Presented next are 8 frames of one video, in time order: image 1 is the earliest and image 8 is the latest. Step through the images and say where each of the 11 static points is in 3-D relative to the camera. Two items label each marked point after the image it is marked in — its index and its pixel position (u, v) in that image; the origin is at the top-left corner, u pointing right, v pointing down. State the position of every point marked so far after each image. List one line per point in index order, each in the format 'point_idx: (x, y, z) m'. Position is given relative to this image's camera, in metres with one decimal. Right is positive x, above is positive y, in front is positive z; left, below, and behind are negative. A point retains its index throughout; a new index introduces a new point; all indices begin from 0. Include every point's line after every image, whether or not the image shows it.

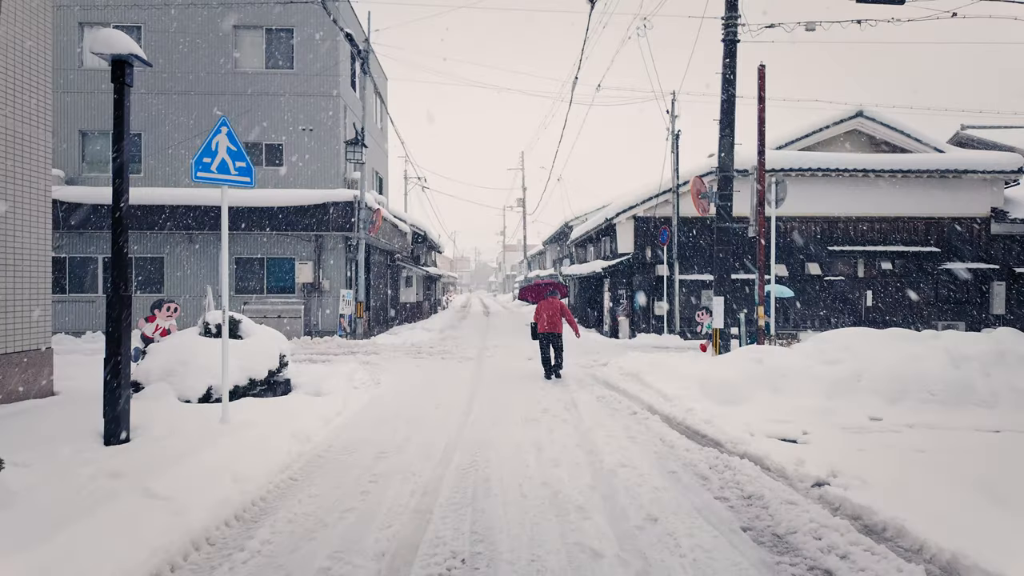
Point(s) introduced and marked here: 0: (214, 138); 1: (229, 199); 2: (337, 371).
0: (-3.0, +1.5, +5.8) m
1: (-7.7, +2.4, +15.7) m
2: (-3.1, -1.5, +10.2) m
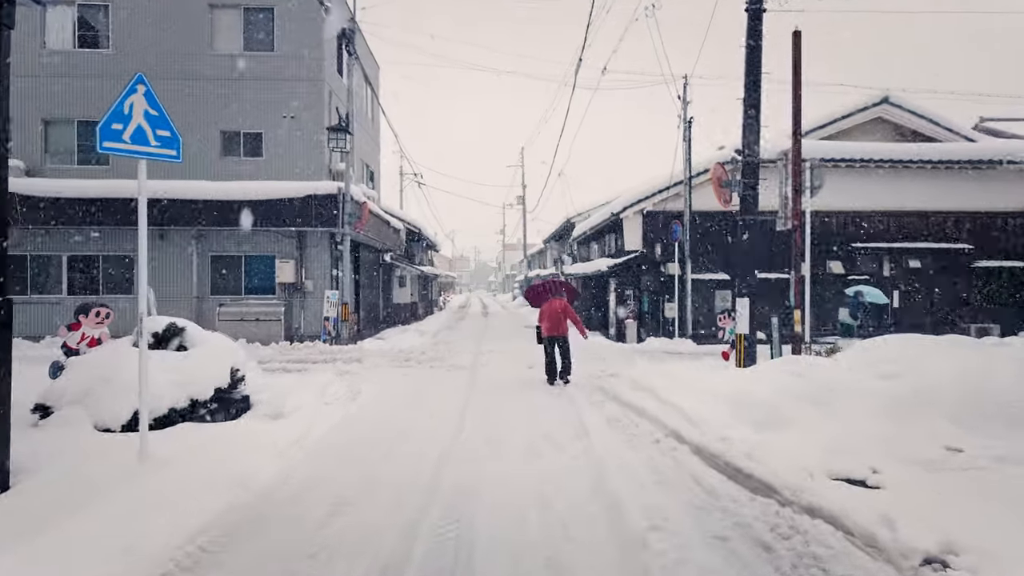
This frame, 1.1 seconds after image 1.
0: (-3.0, +1.5, +4.6) m
1: (-7.7, +2.4, +14.5) m
2: (-3.1, -1.5, +8.9) m
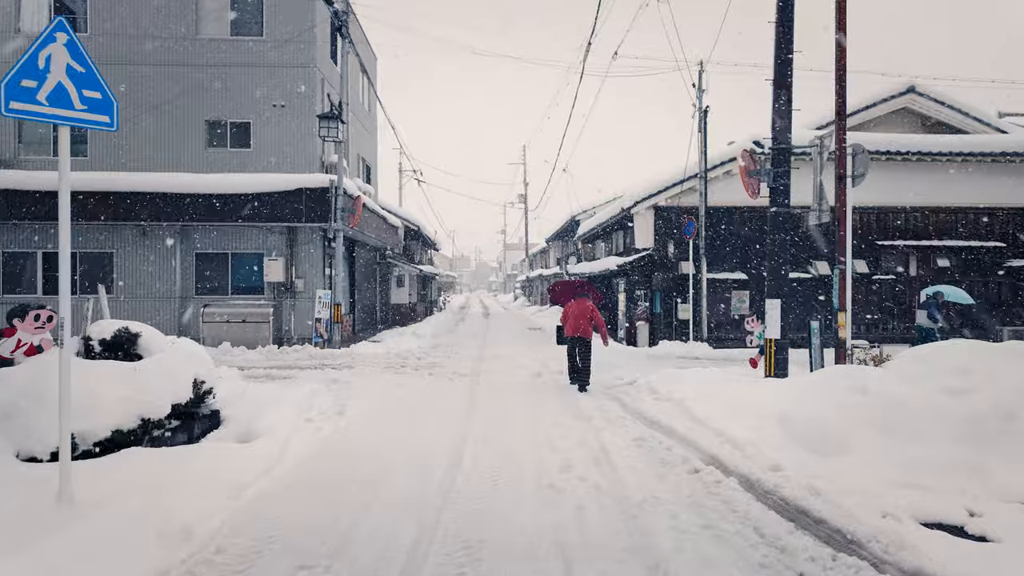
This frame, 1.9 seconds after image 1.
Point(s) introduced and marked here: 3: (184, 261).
0: (-2.9, +1.5, +3.6) m
1: (-7.6, +2.4, +13.5) m
2: (-3.0, -1.5, +8.0) m
3: (-8.0, +0.7, +14.2) m
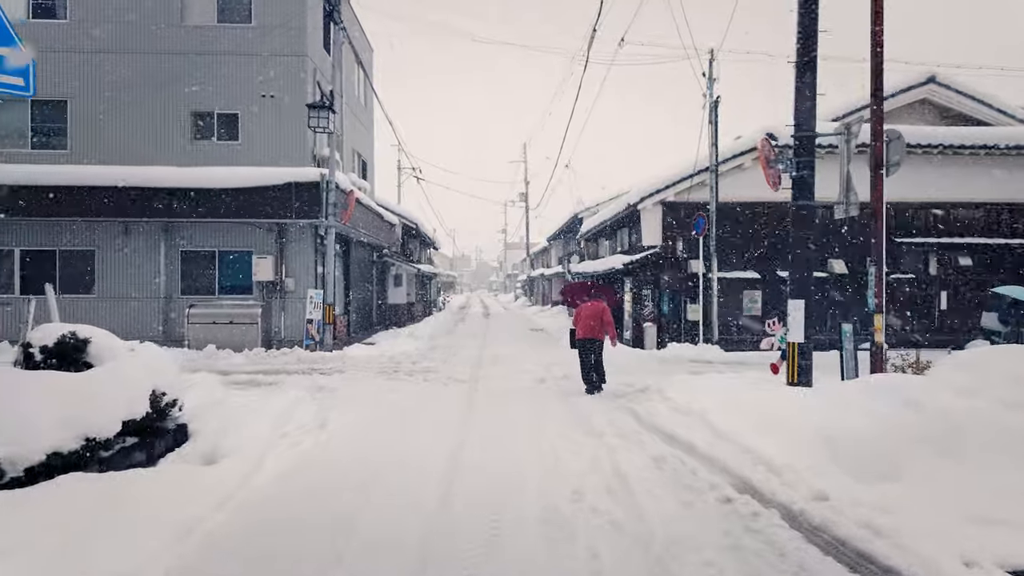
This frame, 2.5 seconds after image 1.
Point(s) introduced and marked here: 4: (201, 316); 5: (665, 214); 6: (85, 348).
0: (-2.9, +1.5, +3.0) m
1: (-7.6, +2.5, +12.8) m
2: (-3.0, -1.5, +7.3) m
3: (-8.0, +0.7, +13.5) m
4: (-6.8, -0.6, +12.8) m
5: (+3.8, +1.8, +14.4) m
6: (-3.7, -0.5, +5.1) m
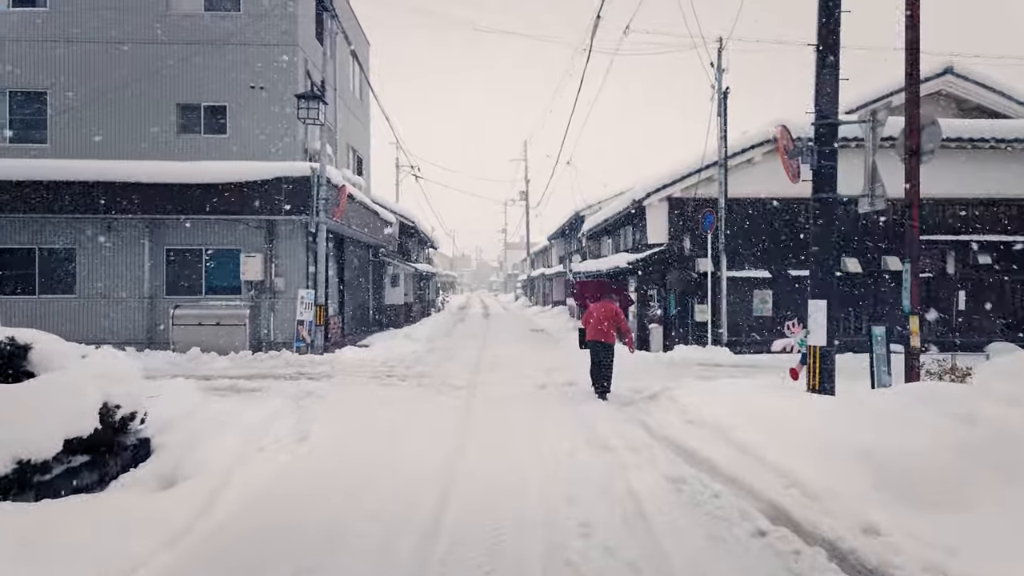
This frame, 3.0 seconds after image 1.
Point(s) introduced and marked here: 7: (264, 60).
0: (-2.9, +1.5, +2.4) m
1: (-7.6, +2.5, +12.3) m
2: (-3.0, -1.5, +6.7) m
3: (-8.0, +0.7, +12.9) m
4: (-6.8, -0.6, +12.2) m
5: (+3.8, +1.8, +13.8) m
6: (-3.7, -0.5, +4.5) m
7: (-5.7, +5.2, +13.3) m
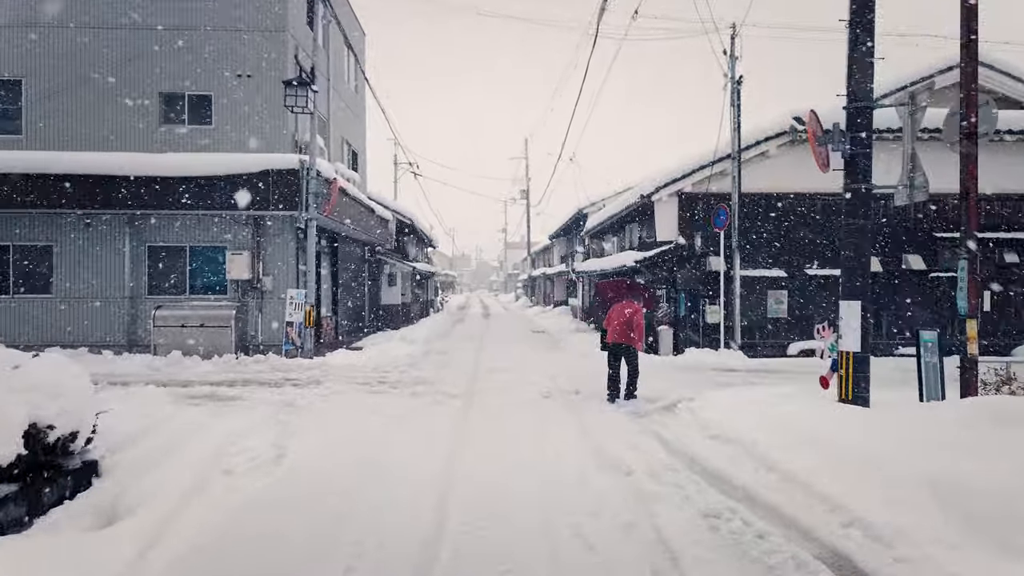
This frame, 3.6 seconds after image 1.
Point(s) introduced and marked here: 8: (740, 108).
0: (-2.9, +1.5, +1.7) m
1: (-7.6, +2.5, +11.6) m
2: (-3.0, -1.5, +6.0) m
3: (-8.0, +0.7, +12.2) m
4: (-6.8, -0.6, +11.5) m
5: (+3.8, +1.9, +13.1) m
6: (-3.7, -0.5, +3.8) m
7: (-5.7, +5.2, +12.6) m
8: (+4.9, +3.9, +12.4) m
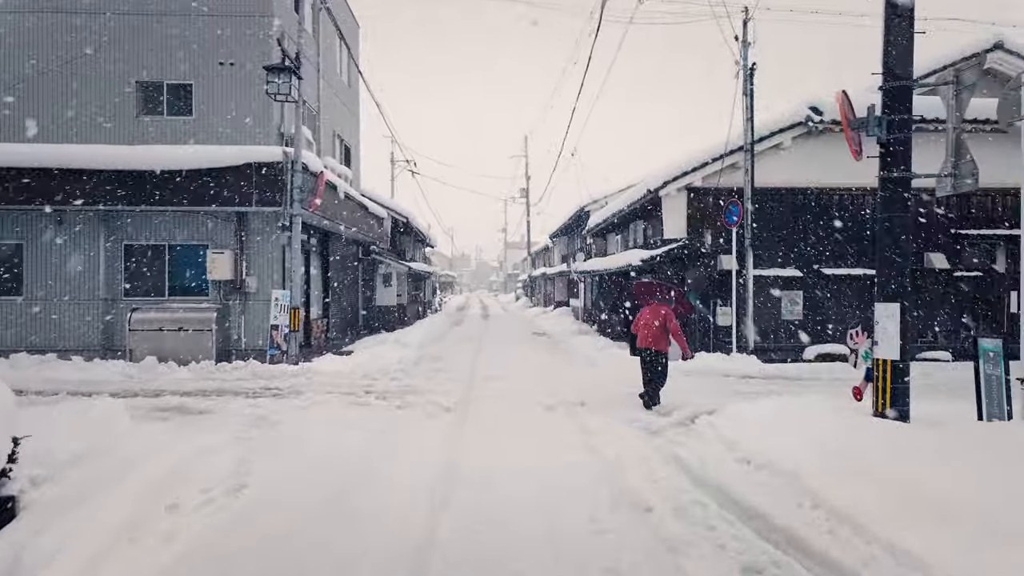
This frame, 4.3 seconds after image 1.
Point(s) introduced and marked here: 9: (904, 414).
0: (-2.9, +1.5, +0.9) m
1: (-7.6, +2.4, +10.8) m
2: (-3.0, -1.5, +5.3) m
3: (-8.0, +0.7, +11.5) m
4: (-6.8, -0.6, +10.8) m
5: (+3.8, +1.8, +12.4) m
6: (-3.7, -0.5, +3.1) m
7: (-5.7, +5.2, +11.9) m
8: (+4.9, +3.9, +11.7) m
9: (+4.2, -1.3, +6.3) m
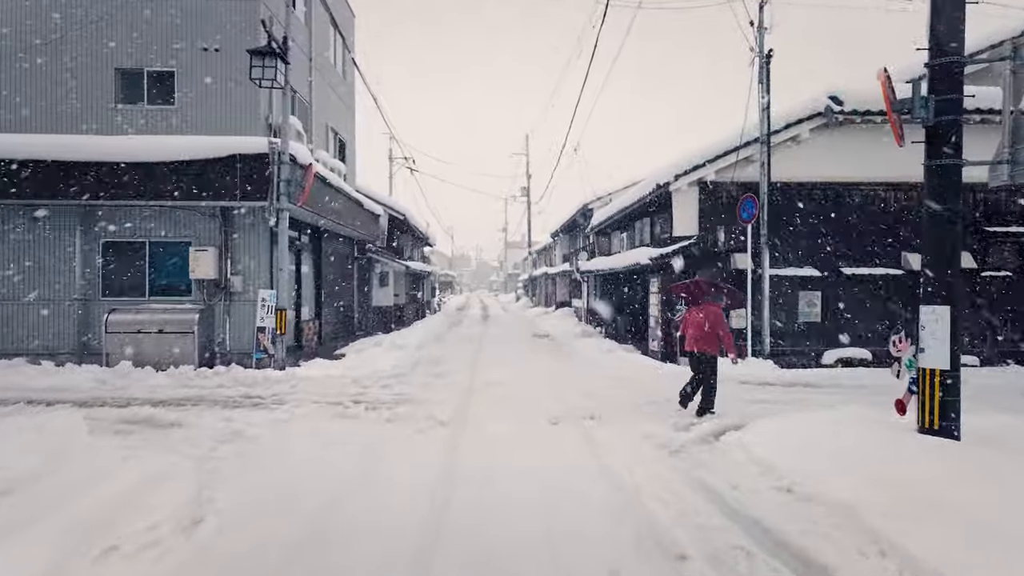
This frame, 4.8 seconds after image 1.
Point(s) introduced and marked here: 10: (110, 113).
0: (-2.9, +1.5, +0.3) m
1: (-7.6, +2.5, +10.2) m
2: (-3.0, -1.5, +4.6) m
3: (-8.0, +0.7, +10.8) m
4: (-6.8, -0.6, +10.1) m
5: (+3.8, +1.8, +11.7) m
6: (-3.7, -0.5, +2.4) m
7: (-5.6, +5.2, +11.2) m
8: (+4.9, +3.8, +11.0) m
9: (+4.2, -1.3, +5.6) m
10: (-7.7, +3.4, +11.1) m
